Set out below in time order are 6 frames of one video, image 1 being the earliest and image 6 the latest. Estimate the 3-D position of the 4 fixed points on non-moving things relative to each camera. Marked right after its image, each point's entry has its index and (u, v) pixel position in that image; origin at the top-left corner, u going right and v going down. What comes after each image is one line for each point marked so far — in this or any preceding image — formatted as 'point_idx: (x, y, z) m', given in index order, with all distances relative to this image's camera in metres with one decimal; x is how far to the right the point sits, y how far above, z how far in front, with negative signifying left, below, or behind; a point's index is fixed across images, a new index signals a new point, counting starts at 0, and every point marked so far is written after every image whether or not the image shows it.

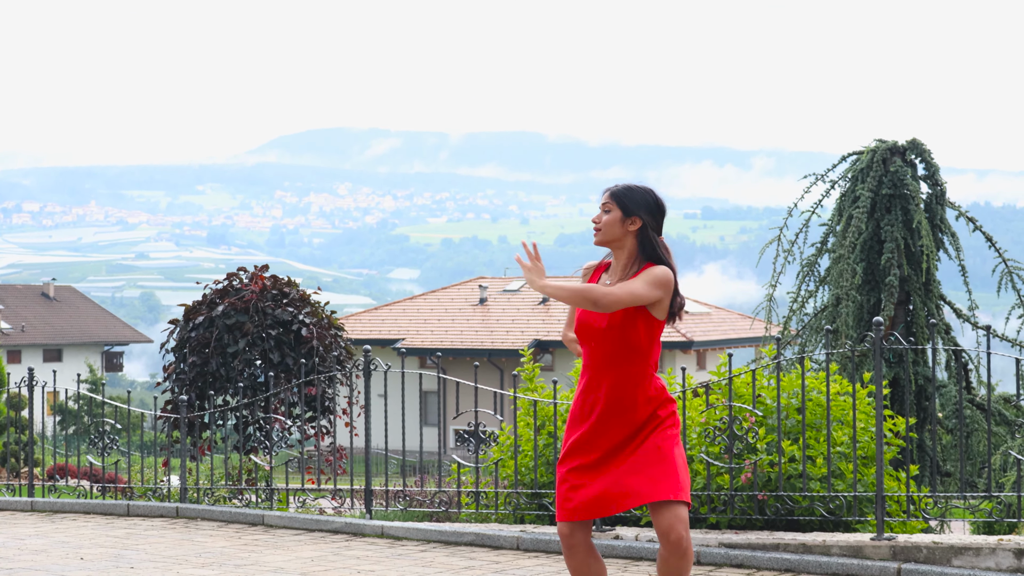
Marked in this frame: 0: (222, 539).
0: (-1.3, -1.1, +7.8) m
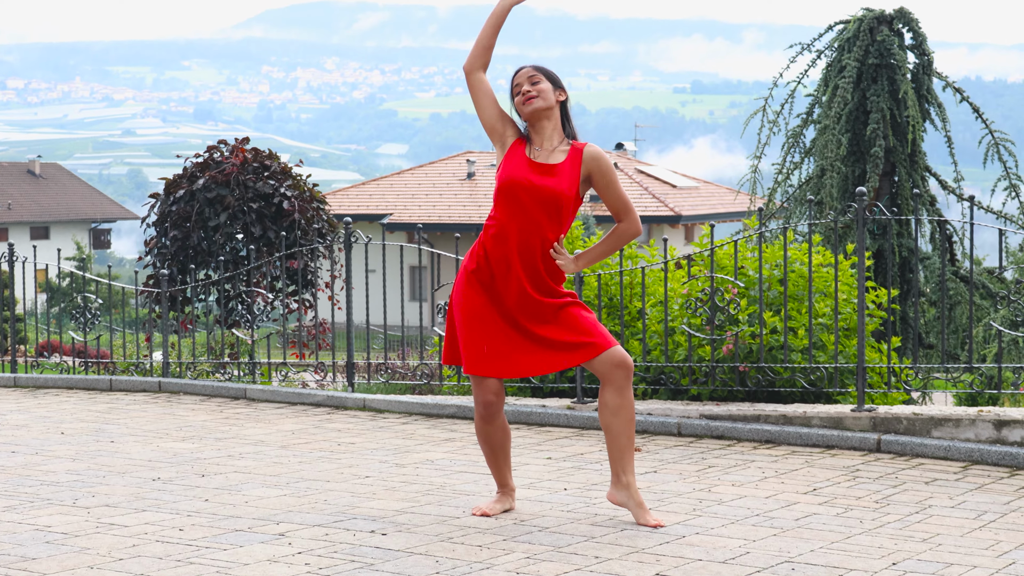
0: (-1.4, -0.6, +7.8) m
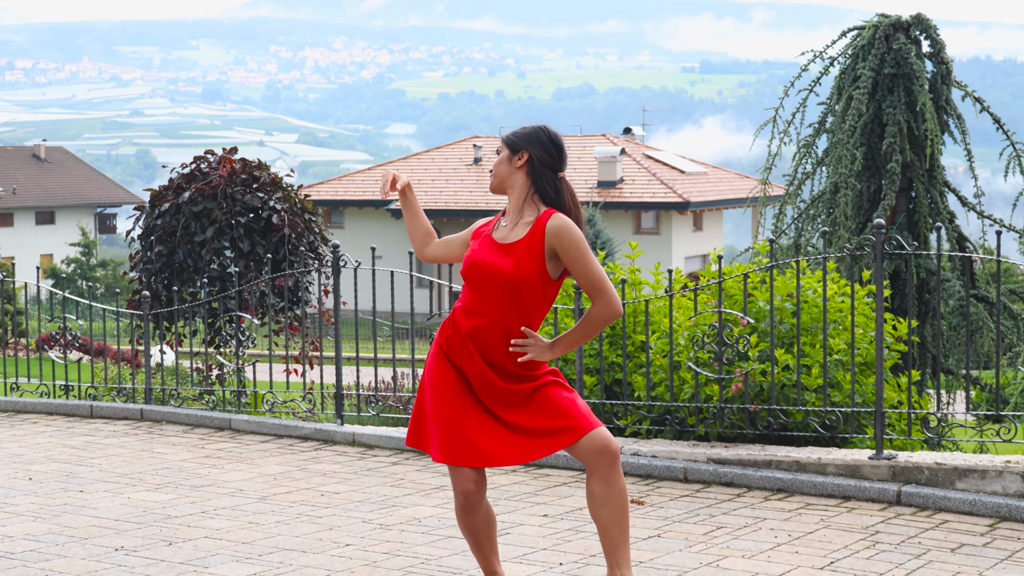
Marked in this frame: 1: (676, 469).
0: (-1.4, -0.7, +7.4) m
1: (+0.6, -0.7, +6.6) m
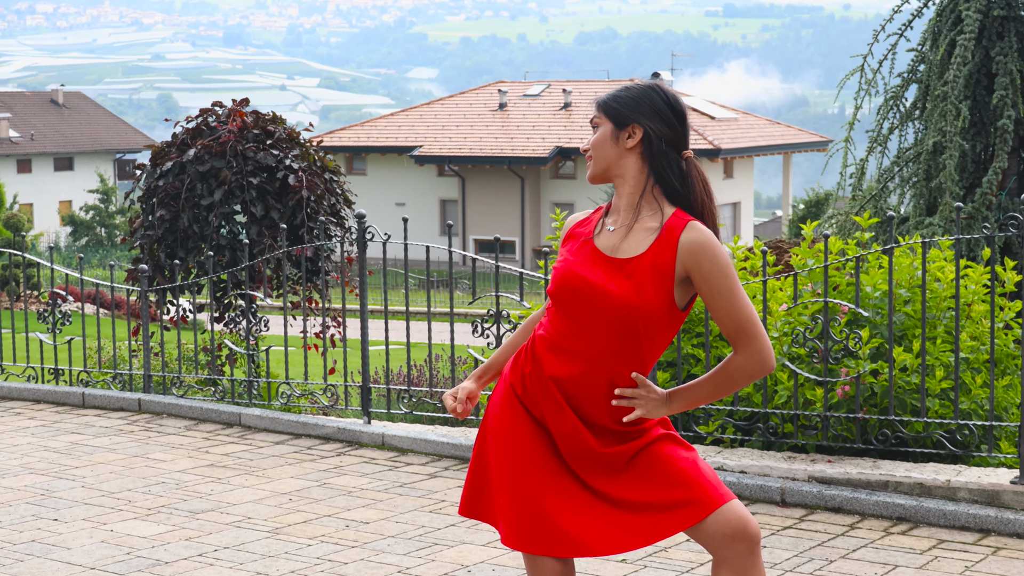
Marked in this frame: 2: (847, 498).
0: (-1.2, -0.6, +6.3) m
1: (+0.8, -0.6, +5.5) m
2: (+1.0, -0.6, +5.3) m
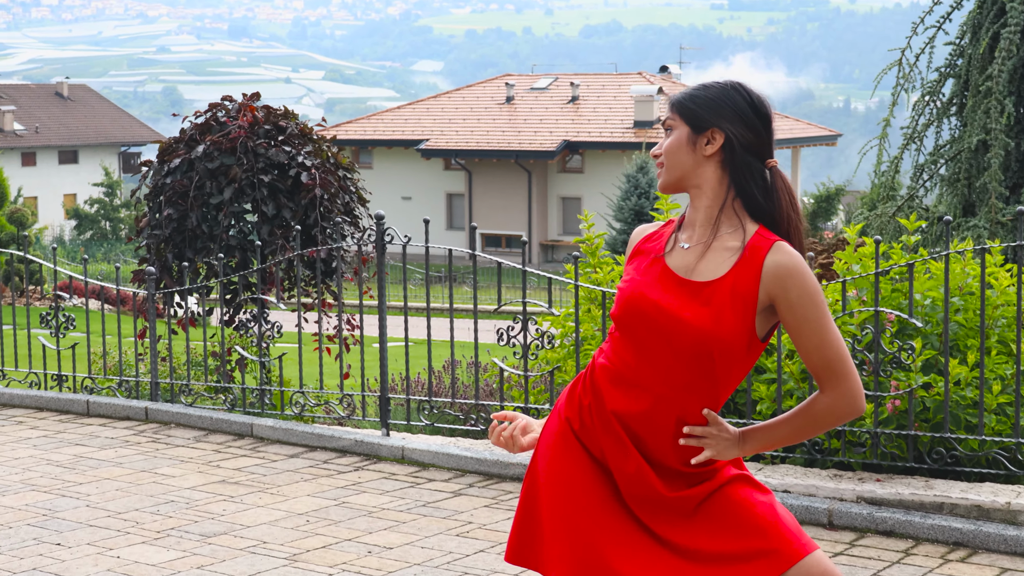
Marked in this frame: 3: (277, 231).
0: (-1.1, -0.6, +6.0) m
1: (+0.9, -0.7, +5.2) m
2: (+1.1, -0.7, +5.0) m
3: (-1.1, +0.3, +8.4) m
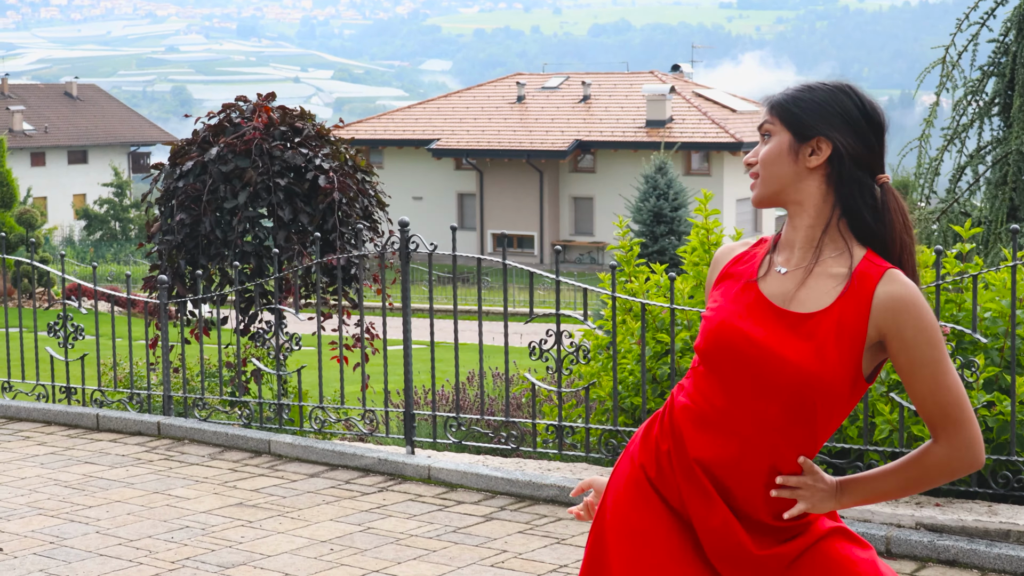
0: (-1.0, -0.7, +5.7) m
1: (+1.0, -0.7, +4.8) m
2: (+1.2, -0.7, +4.7) m
3: (-1.0, +0.2, +8.1) m
